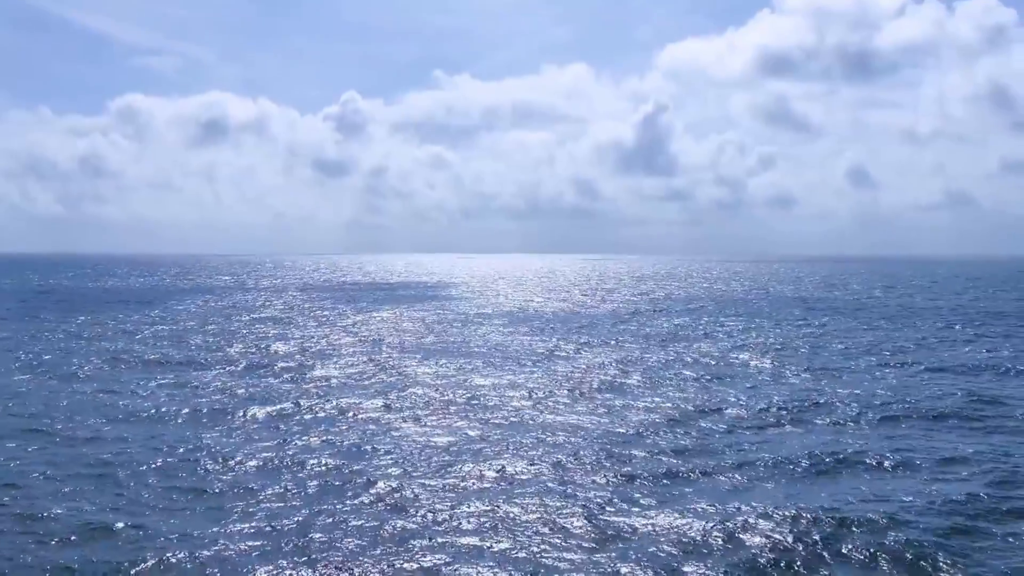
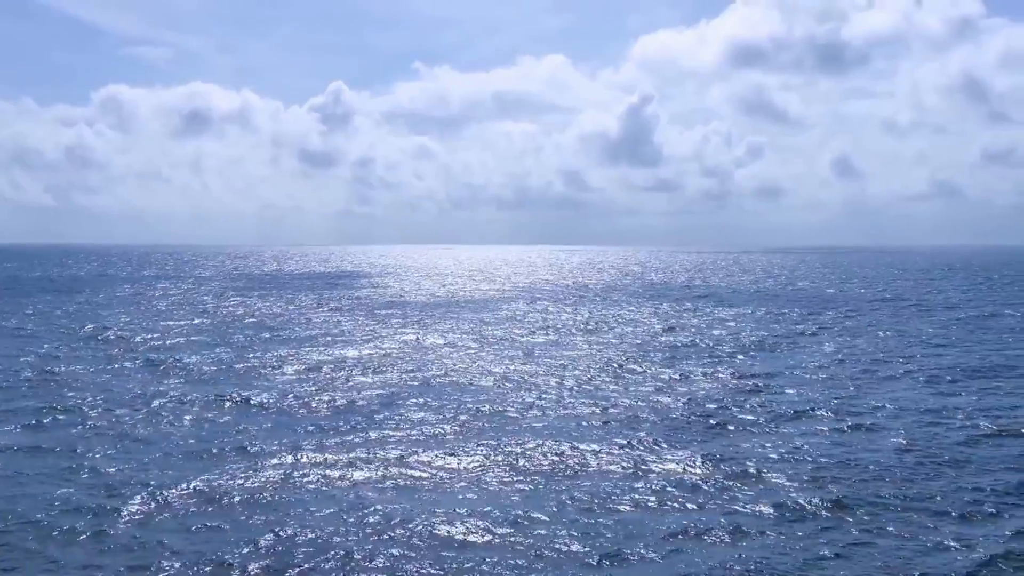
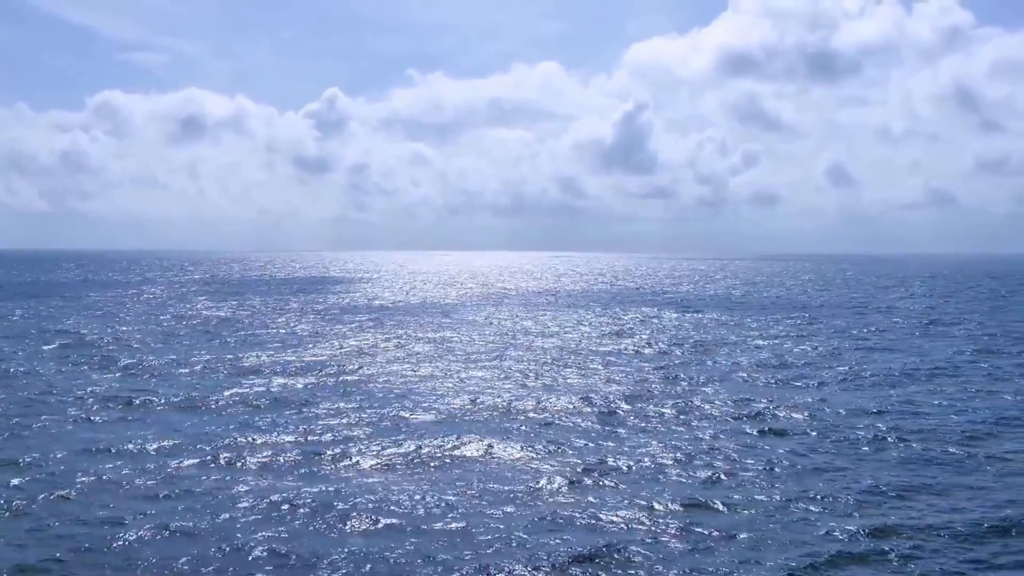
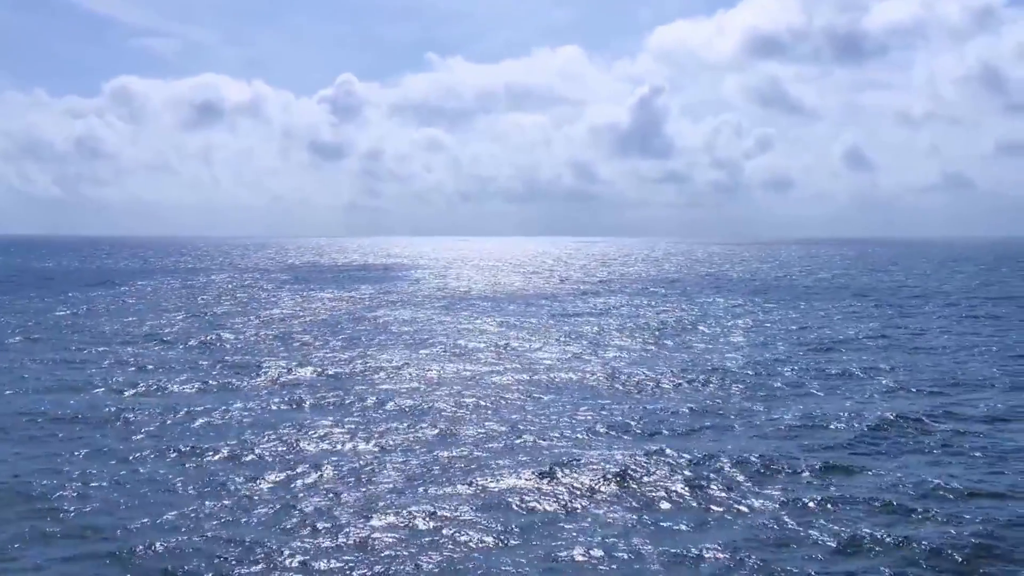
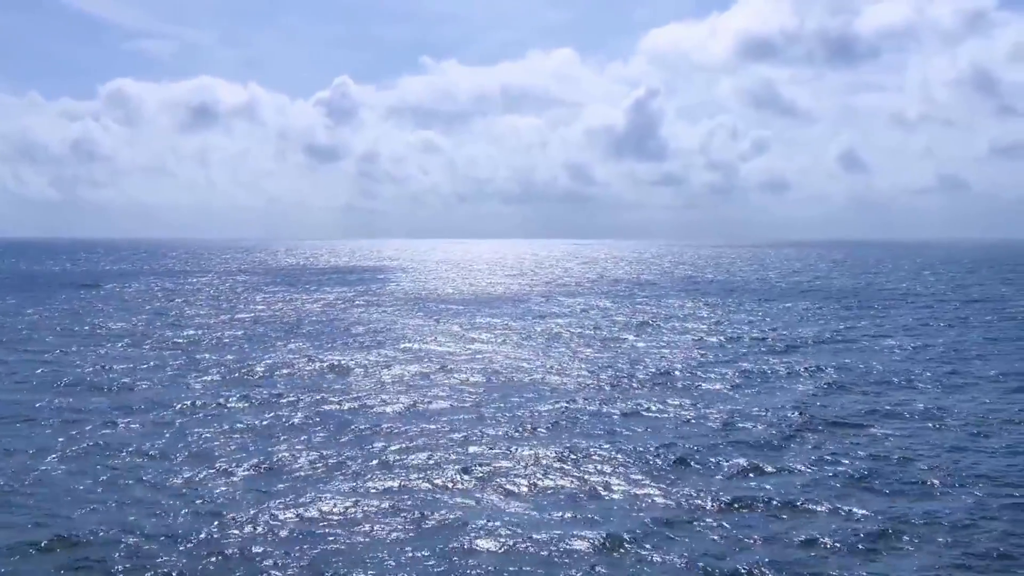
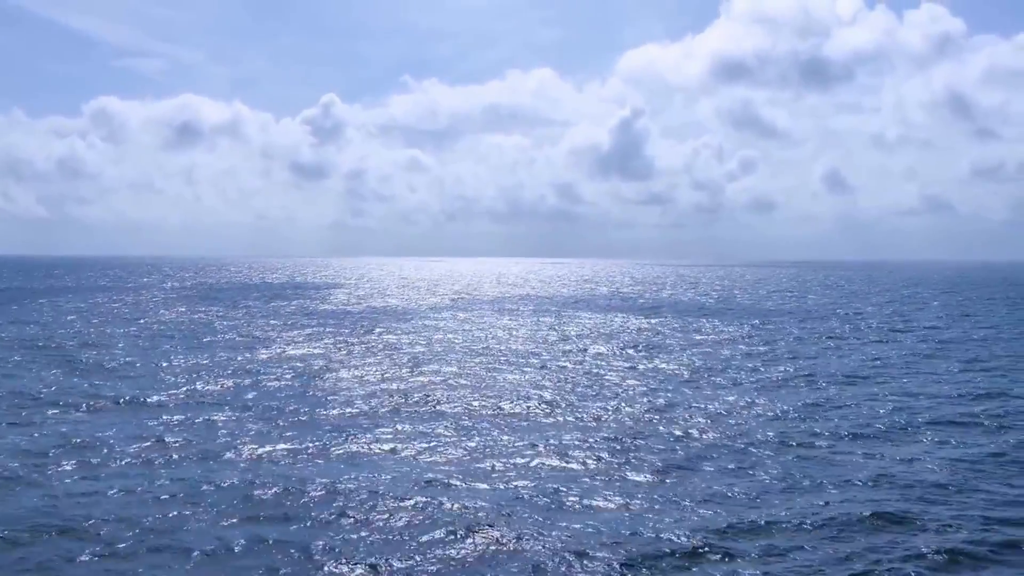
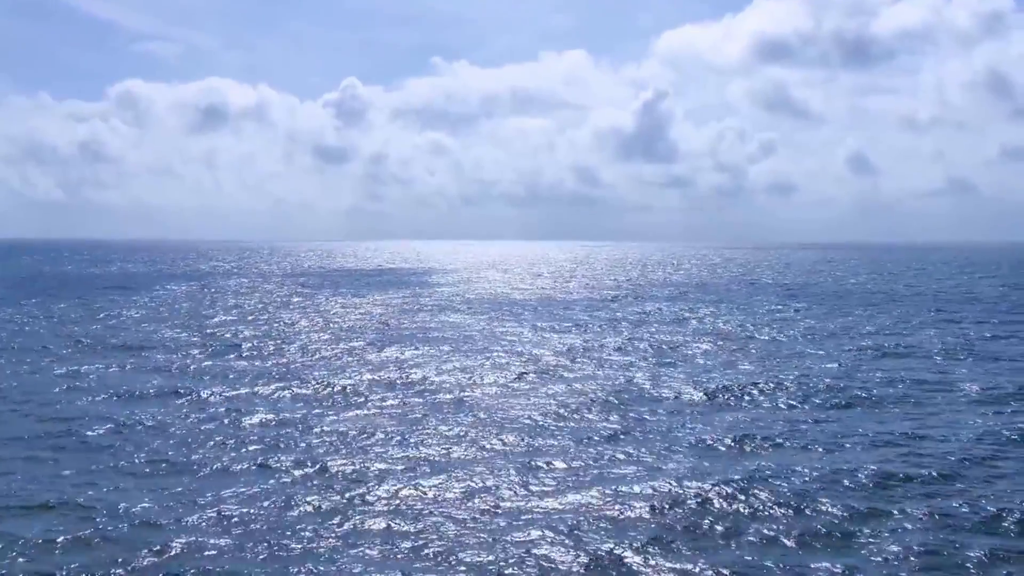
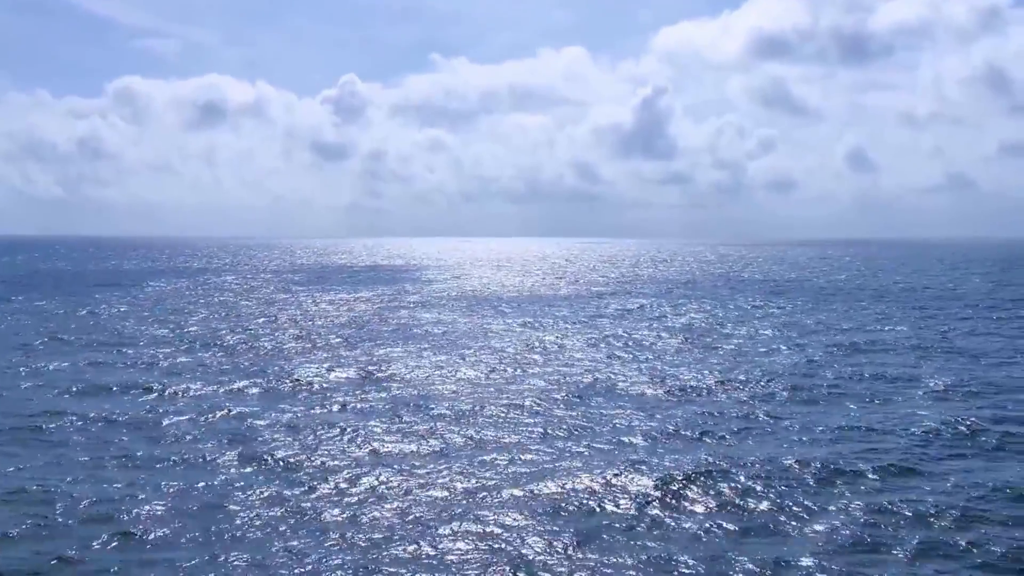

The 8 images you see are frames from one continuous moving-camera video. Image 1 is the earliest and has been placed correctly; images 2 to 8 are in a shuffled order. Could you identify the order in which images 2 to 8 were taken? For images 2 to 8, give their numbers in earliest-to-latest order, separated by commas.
7, 8, 4, 5, 2, 3, 6
